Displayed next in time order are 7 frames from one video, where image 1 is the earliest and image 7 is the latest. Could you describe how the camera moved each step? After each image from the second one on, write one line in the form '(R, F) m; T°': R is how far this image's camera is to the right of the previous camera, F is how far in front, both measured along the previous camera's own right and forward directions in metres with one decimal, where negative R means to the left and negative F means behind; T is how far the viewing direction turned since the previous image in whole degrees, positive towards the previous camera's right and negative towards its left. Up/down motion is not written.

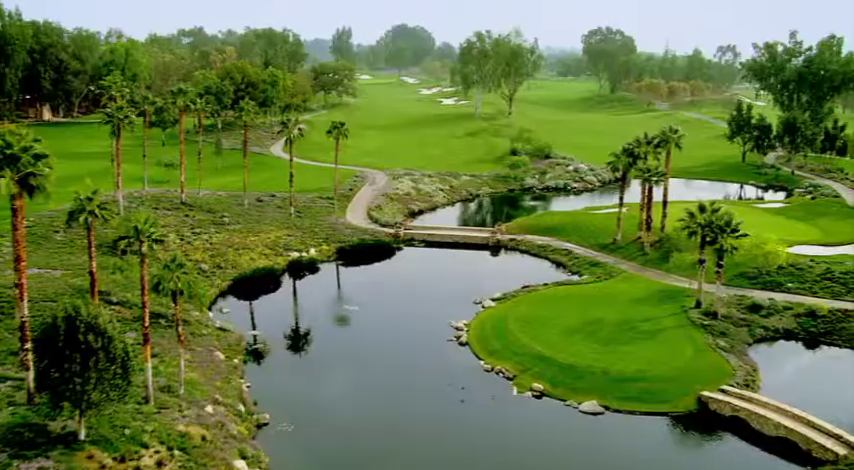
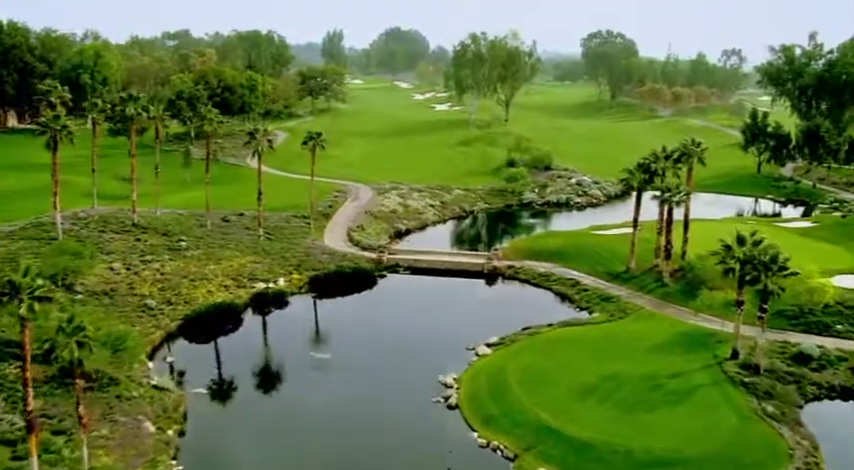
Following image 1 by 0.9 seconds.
(+0.8, +10.0) m; 0°
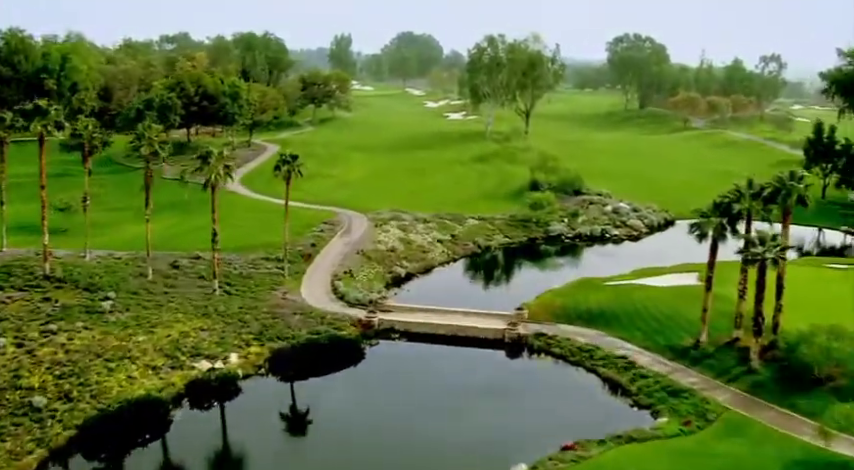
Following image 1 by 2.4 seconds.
(+0.7, +17.3) m; -1°
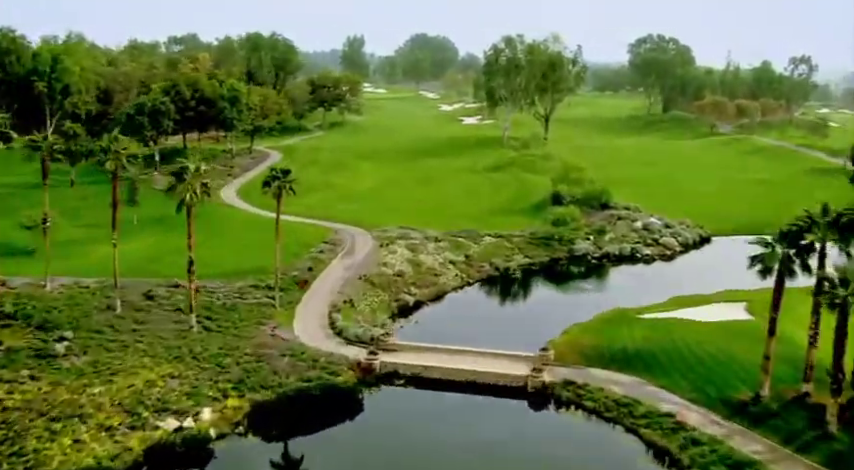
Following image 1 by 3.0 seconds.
(+0.3, +8.1) m; -1°
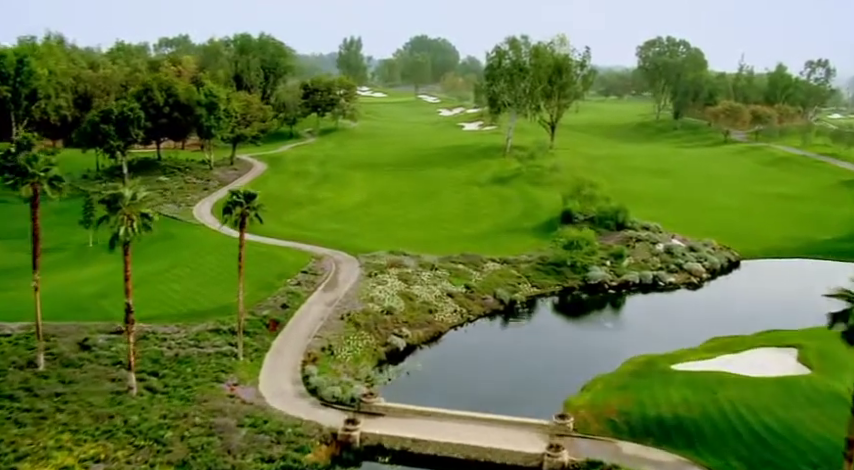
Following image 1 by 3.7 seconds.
(+0.4, +9.3) m; 0°
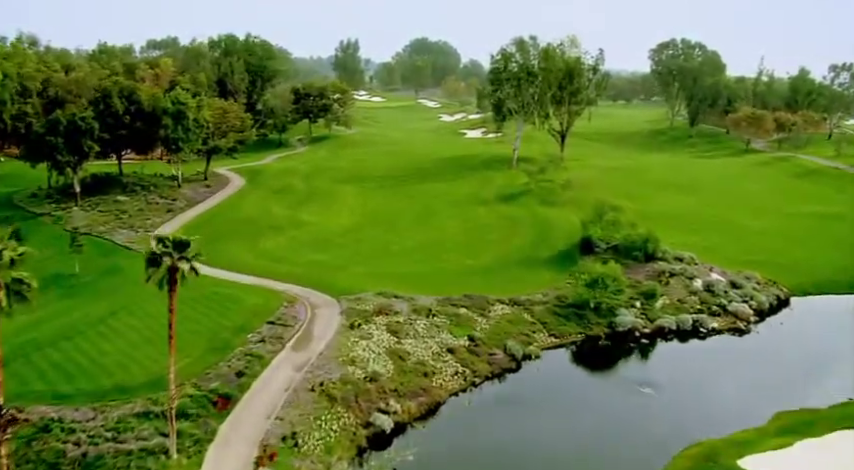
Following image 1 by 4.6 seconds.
(+0.4, +11.6) m; 0°
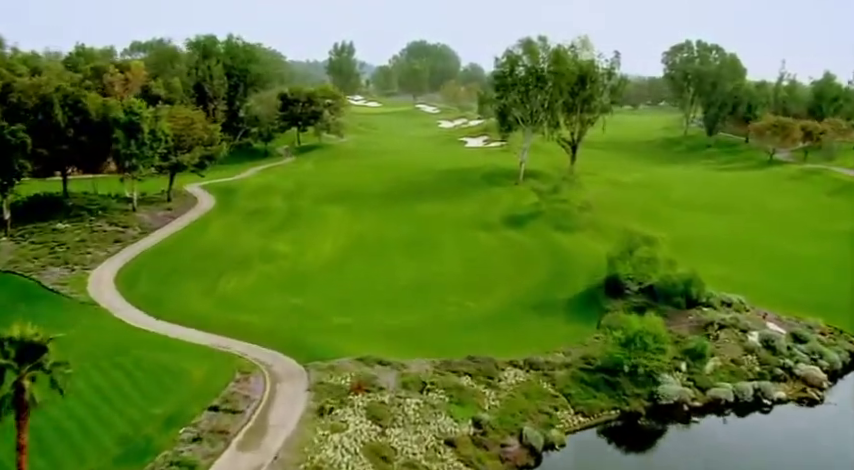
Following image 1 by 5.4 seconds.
(+0.3, +12.1) m; 0°
